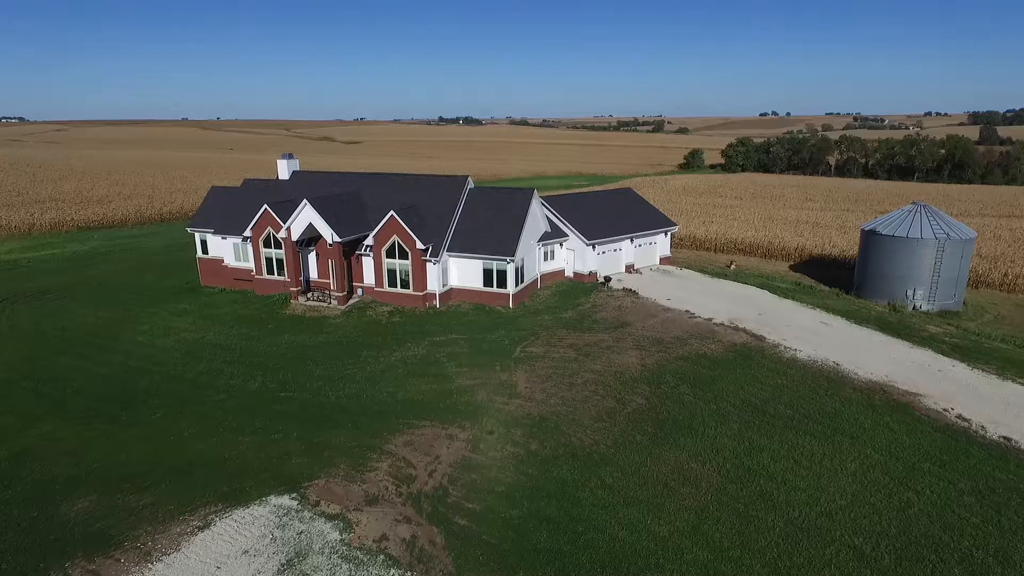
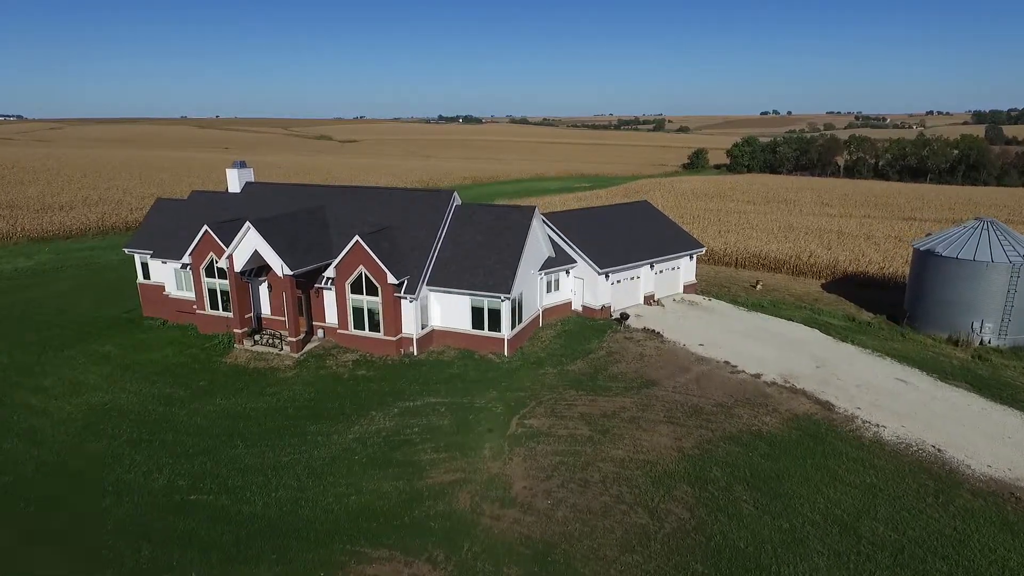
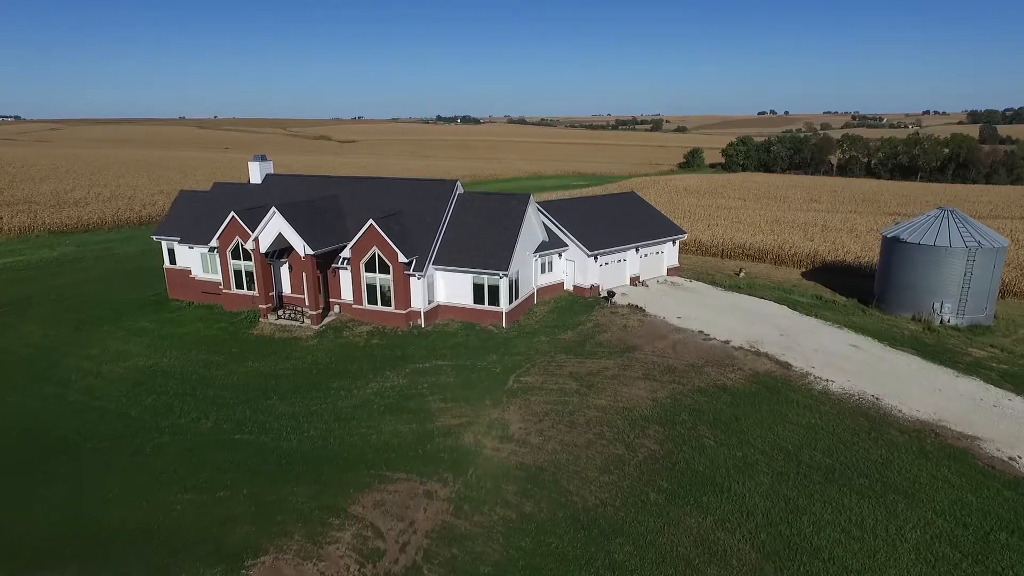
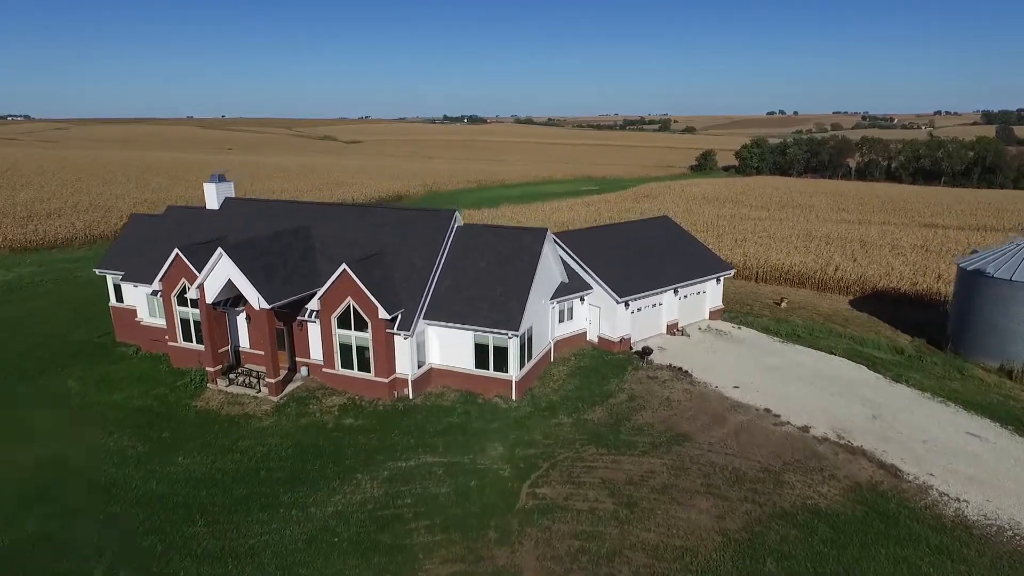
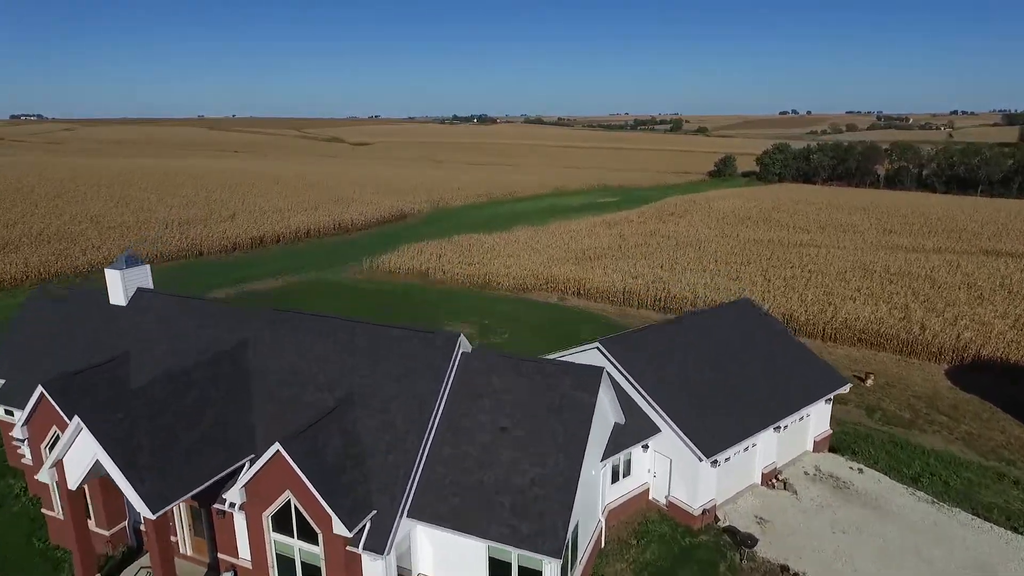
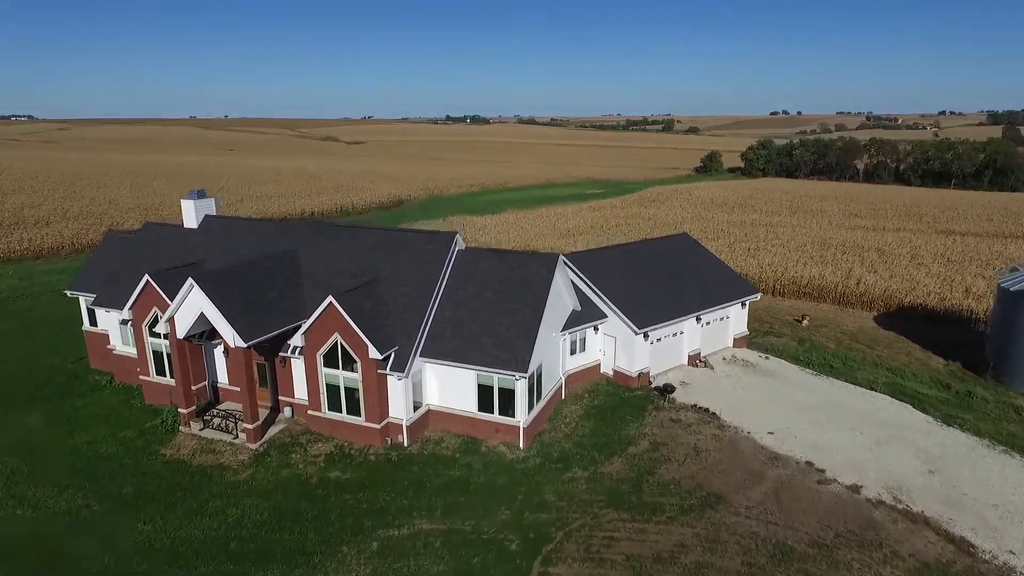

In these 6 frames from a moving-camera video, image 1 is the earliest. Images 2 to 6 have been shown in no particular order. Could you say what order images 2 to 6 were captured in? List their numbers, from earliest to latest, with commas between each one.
3, 2, 4, 6, 5
